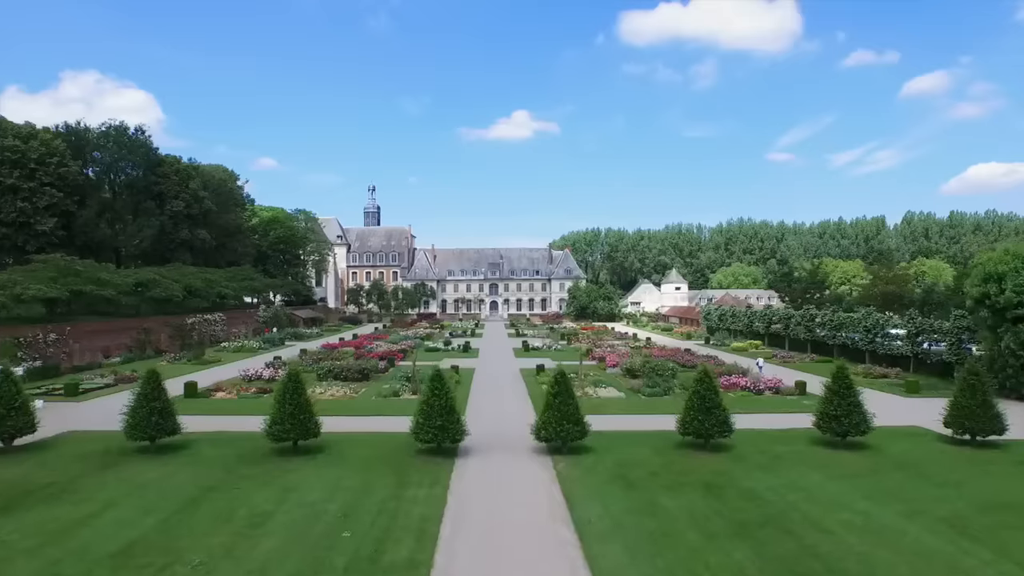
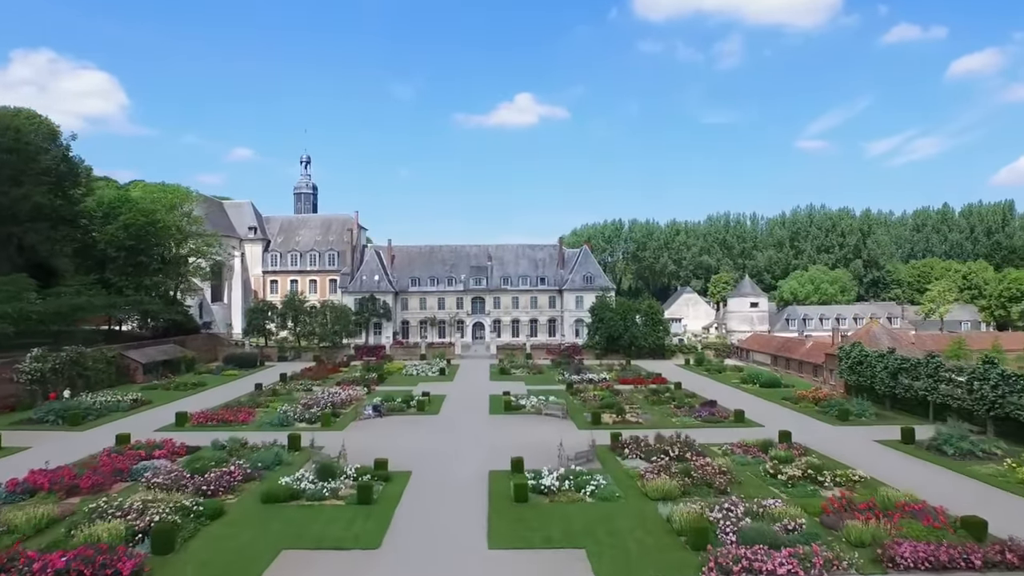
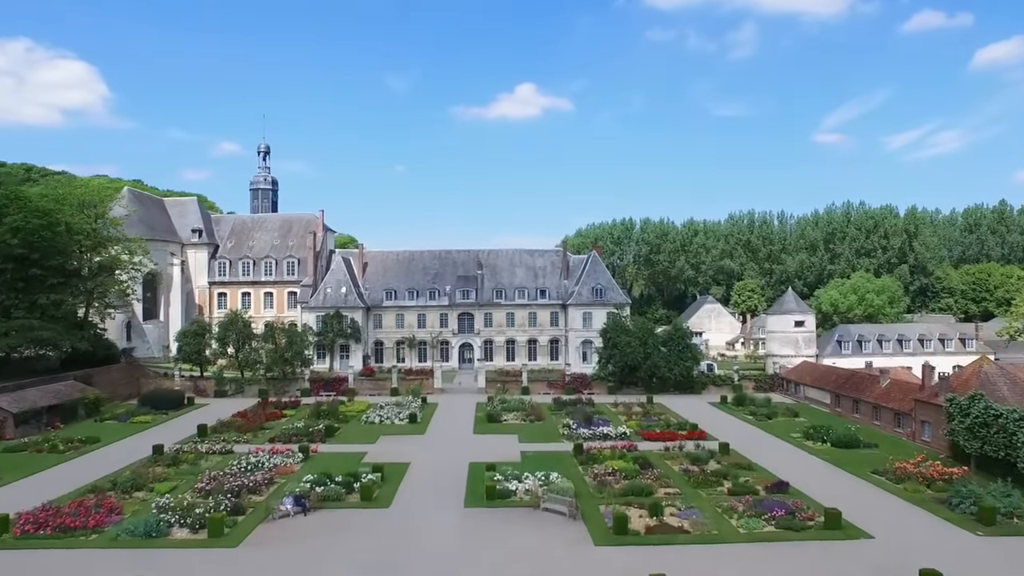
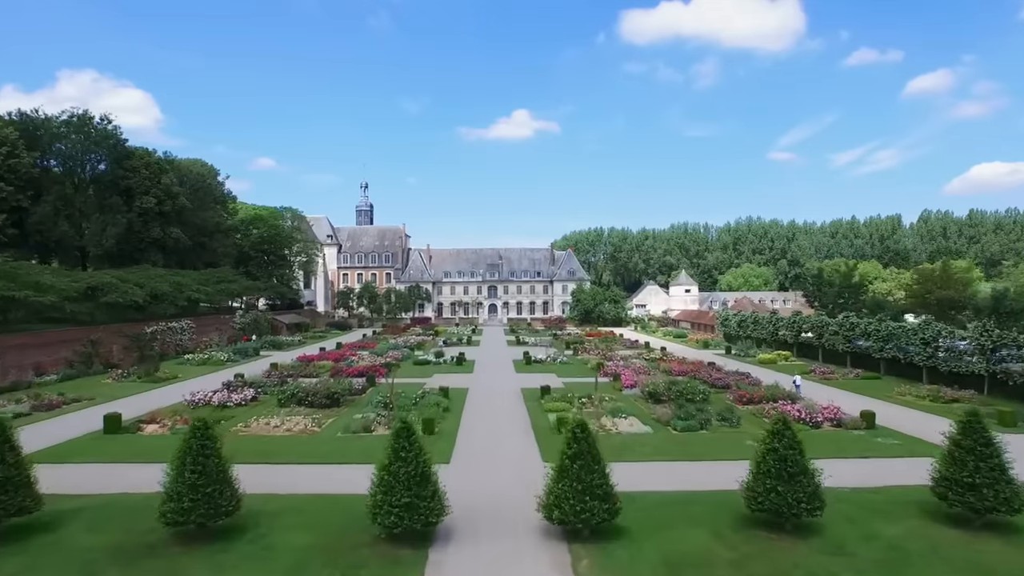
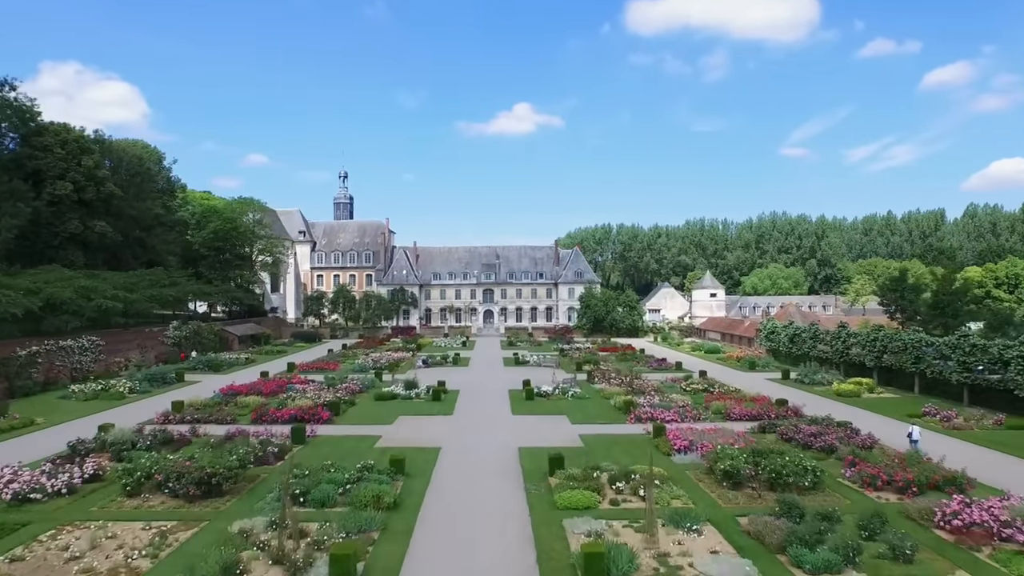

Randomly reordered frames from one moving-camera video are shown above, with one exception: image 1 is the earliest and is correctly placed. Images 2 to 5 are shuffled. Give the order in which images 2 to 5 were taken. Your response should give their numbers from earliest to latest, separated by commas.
4, 5, 2, 3
